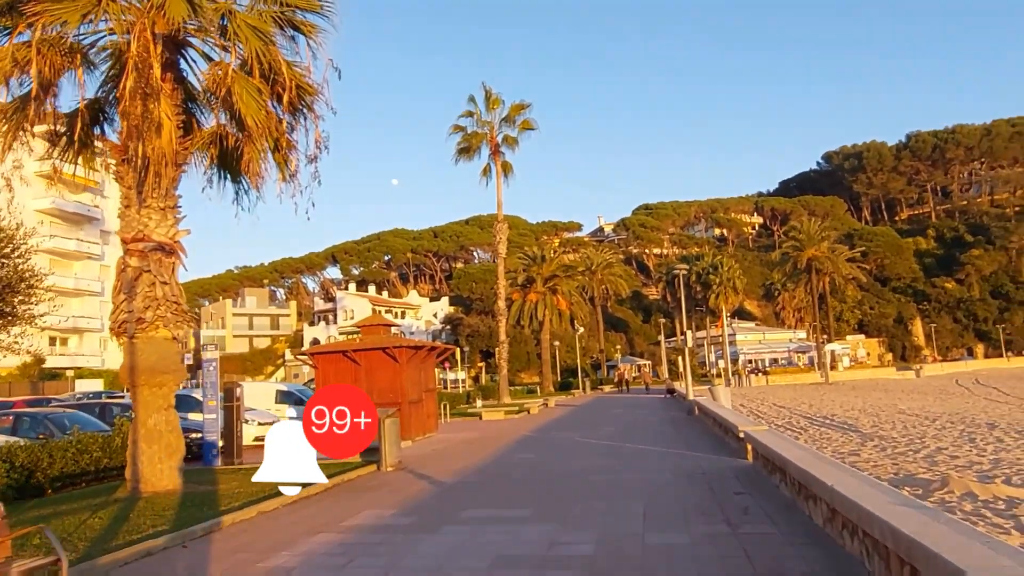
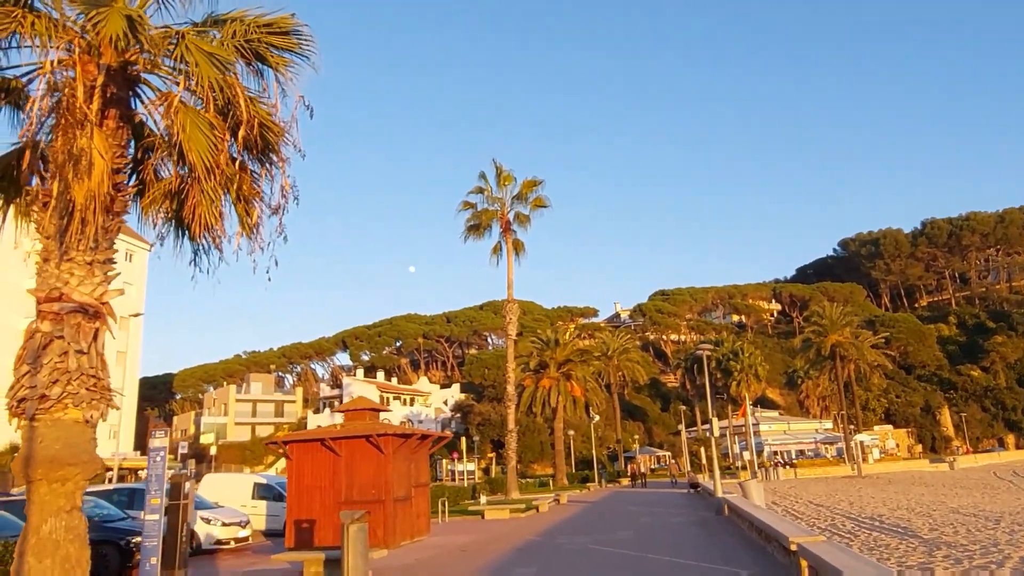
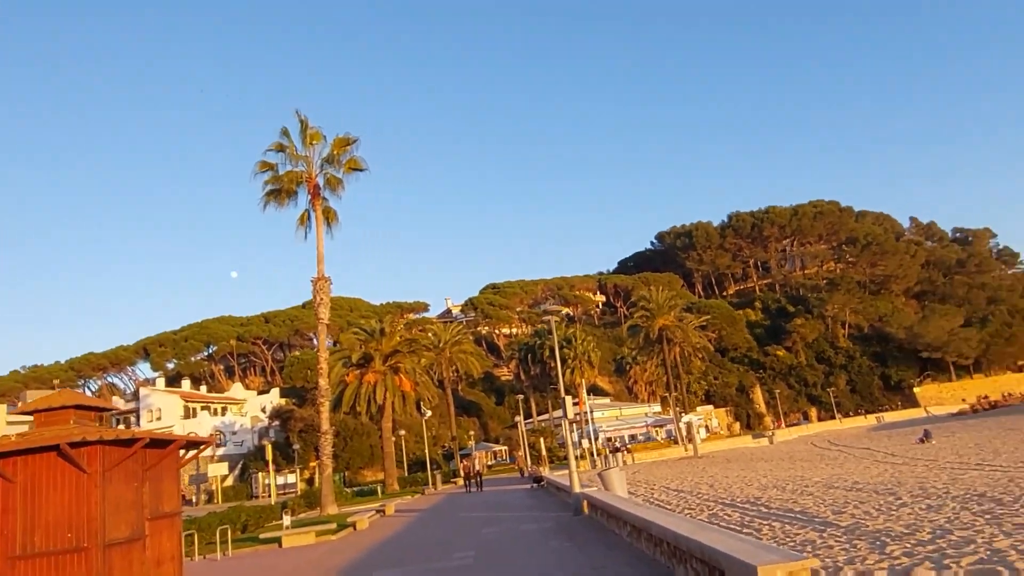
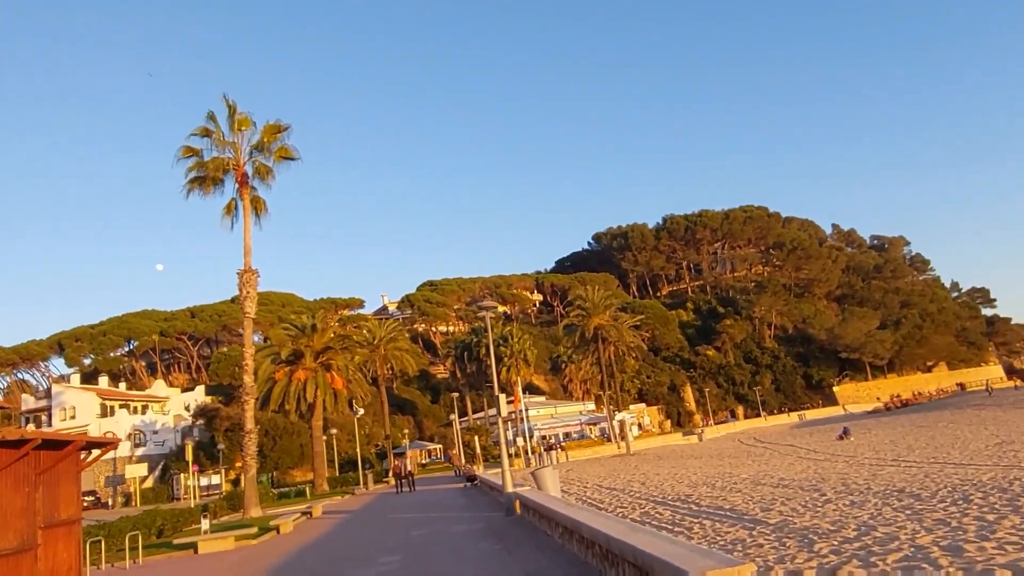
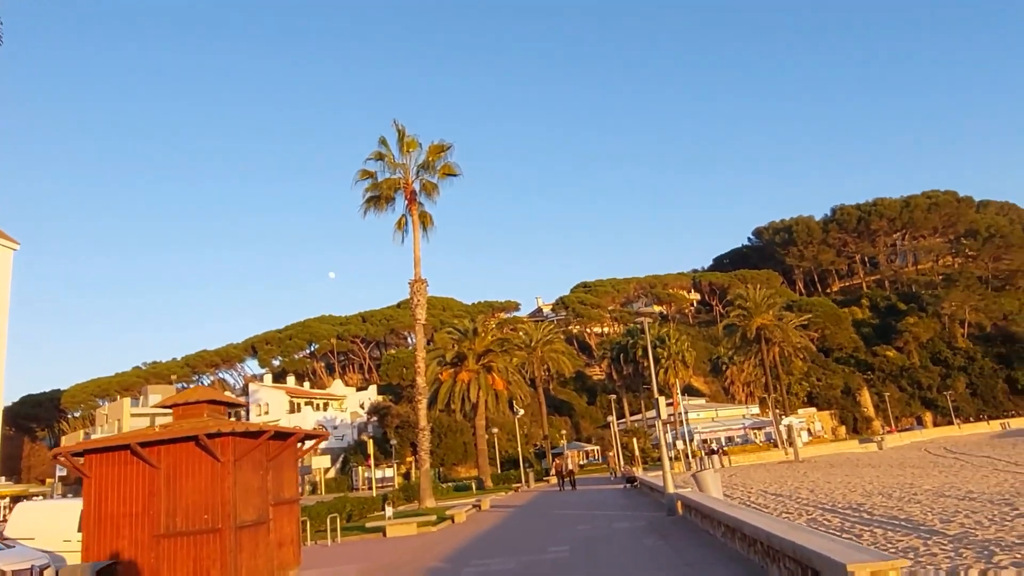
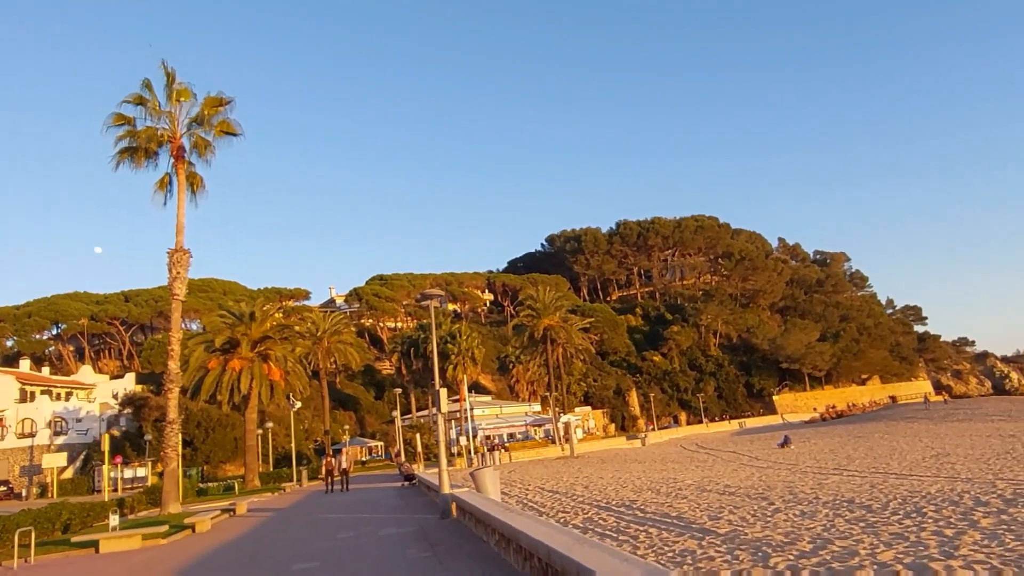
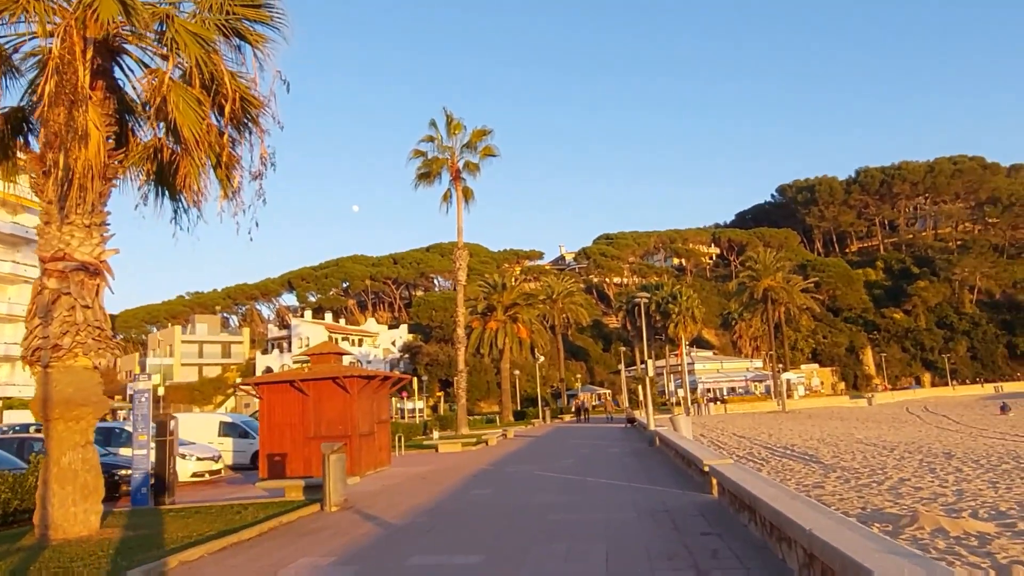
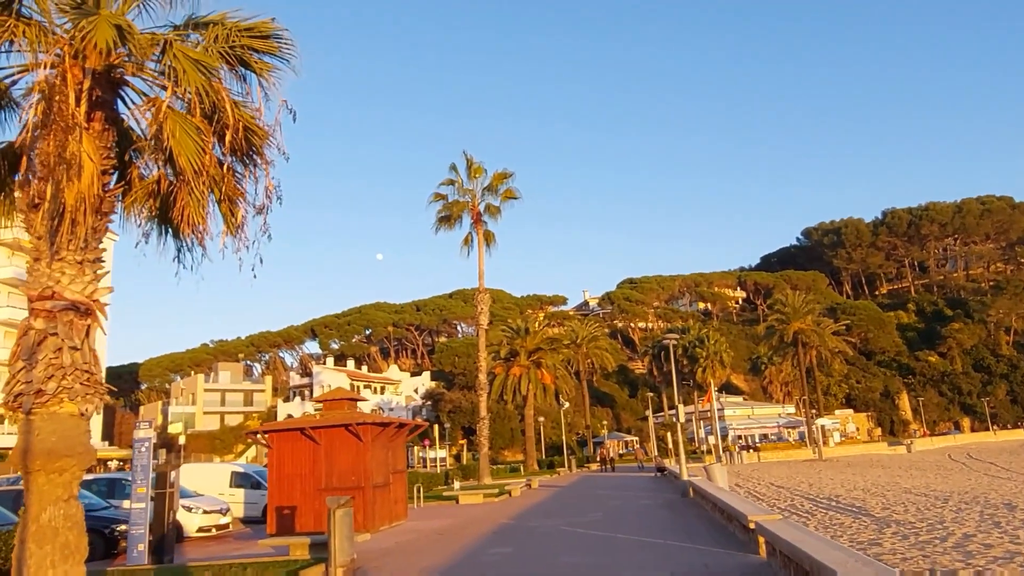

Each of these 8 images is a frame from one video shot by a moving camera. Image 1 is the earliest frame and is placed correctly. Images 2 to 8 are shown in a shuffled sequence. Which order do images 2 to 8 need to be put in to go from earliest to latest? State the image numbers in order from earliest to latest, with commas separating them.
7, 8, 2, 5, 3, 4, 6
